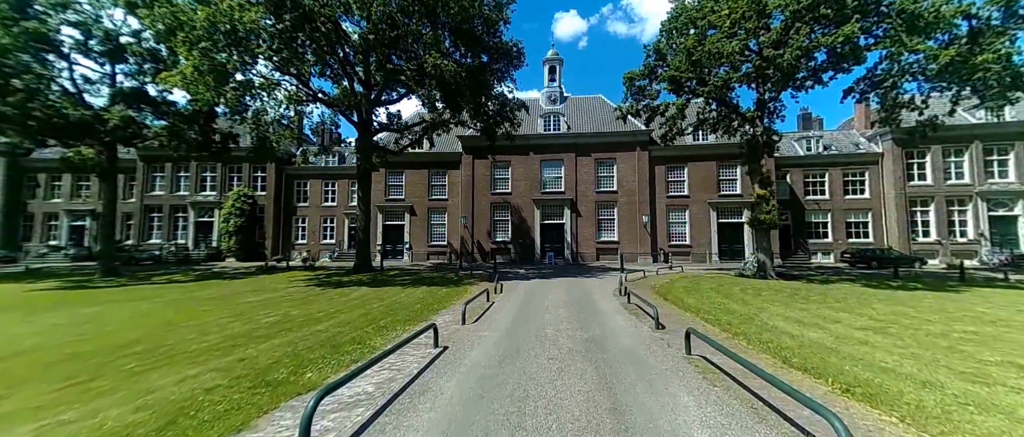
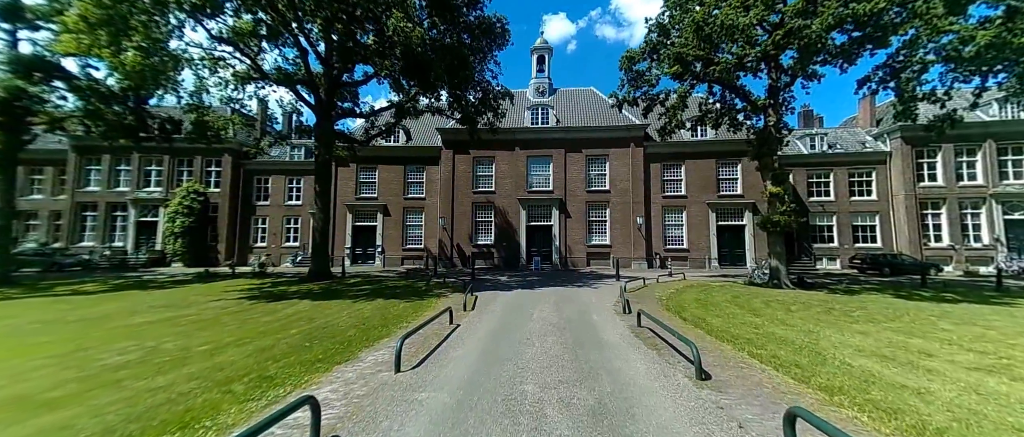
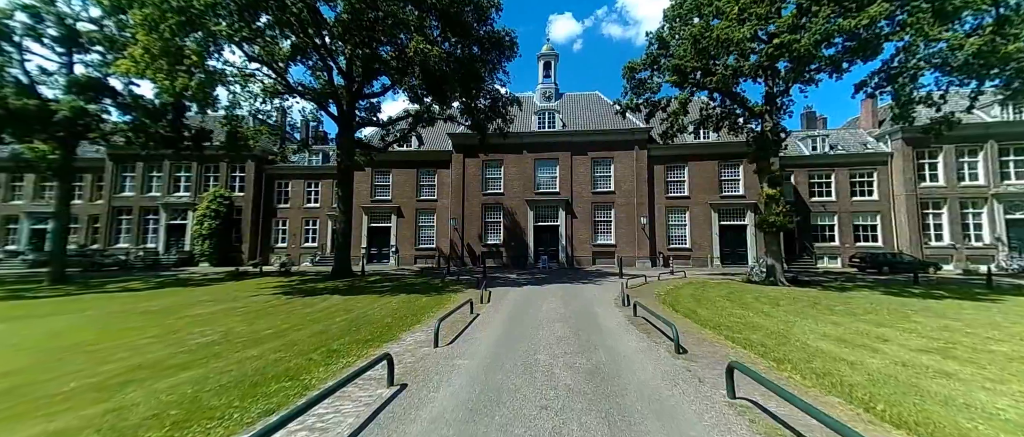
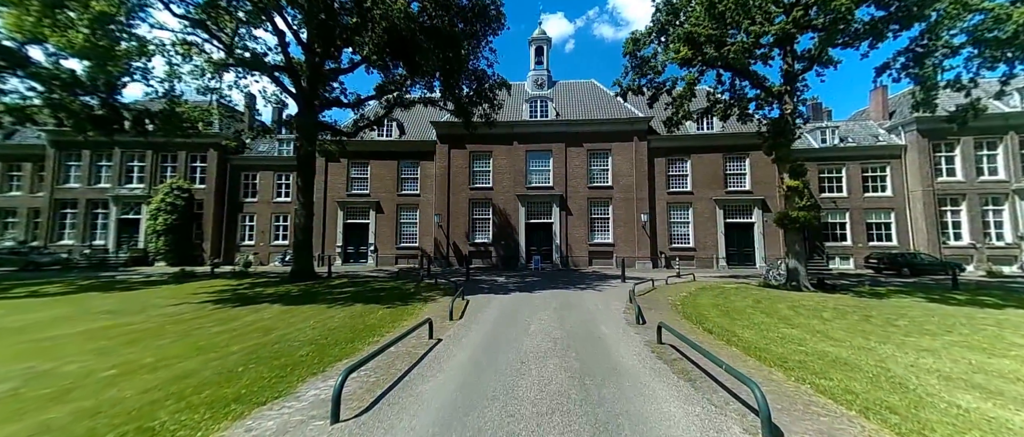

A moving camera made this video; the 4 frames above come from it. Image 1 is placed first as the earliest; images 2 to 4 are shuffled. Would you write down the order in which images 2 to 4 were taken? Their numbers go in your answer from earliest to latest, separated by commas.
3, 2, 4
